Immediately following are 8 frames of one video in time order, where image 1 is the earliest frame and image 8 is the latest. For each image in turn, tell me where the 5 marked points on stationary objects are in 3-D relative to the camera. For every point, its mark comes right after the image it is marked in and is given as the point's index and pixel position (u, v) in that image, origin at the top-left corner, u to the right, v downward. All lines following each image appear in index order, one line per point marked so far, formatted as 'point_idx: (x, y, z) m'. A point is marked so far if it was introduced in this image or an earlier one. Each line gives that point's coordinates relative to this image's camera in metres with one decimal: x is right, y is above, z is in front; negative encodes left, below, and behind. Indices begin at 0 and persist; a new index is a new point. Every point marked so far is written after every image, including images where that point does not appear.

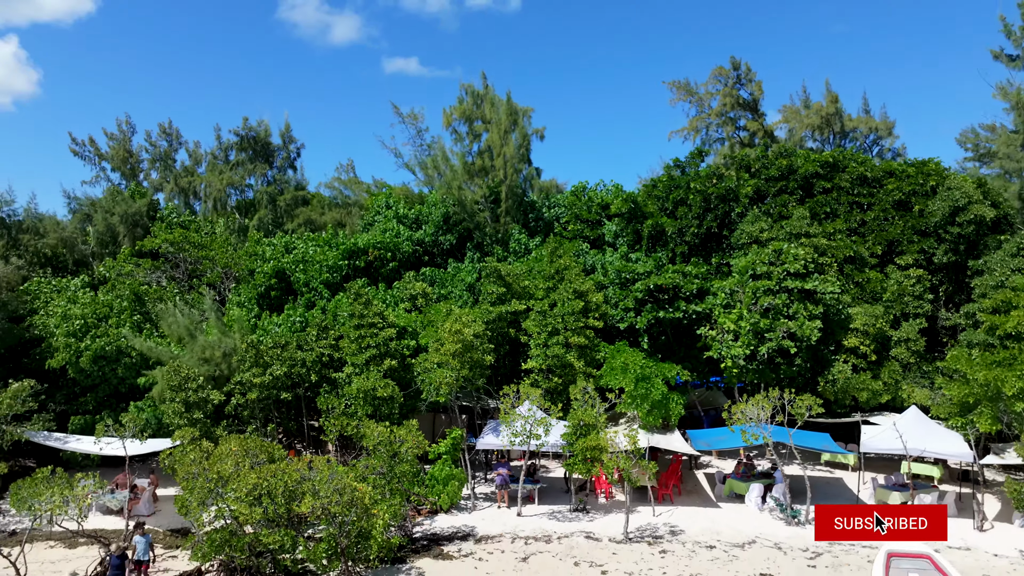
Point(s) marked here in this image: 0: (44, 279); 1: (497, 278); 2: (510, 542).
0: (-11.7, +0.2, +18.2) m
1: (-0.4, +0.3, +19.7) m
2: (0.0, -4.8, +14.1) m
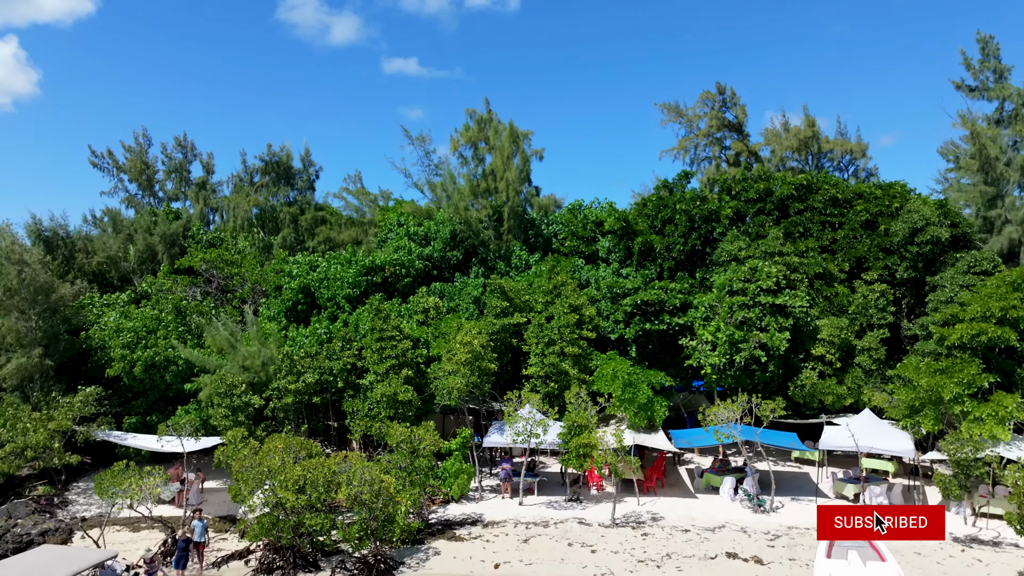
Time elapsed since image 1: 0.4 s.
0: (-11.7, -0.2, +20.4) m
1: (-0.4, -0.2, +21.9) m
2: (0.0, -5.3, +16.2) m
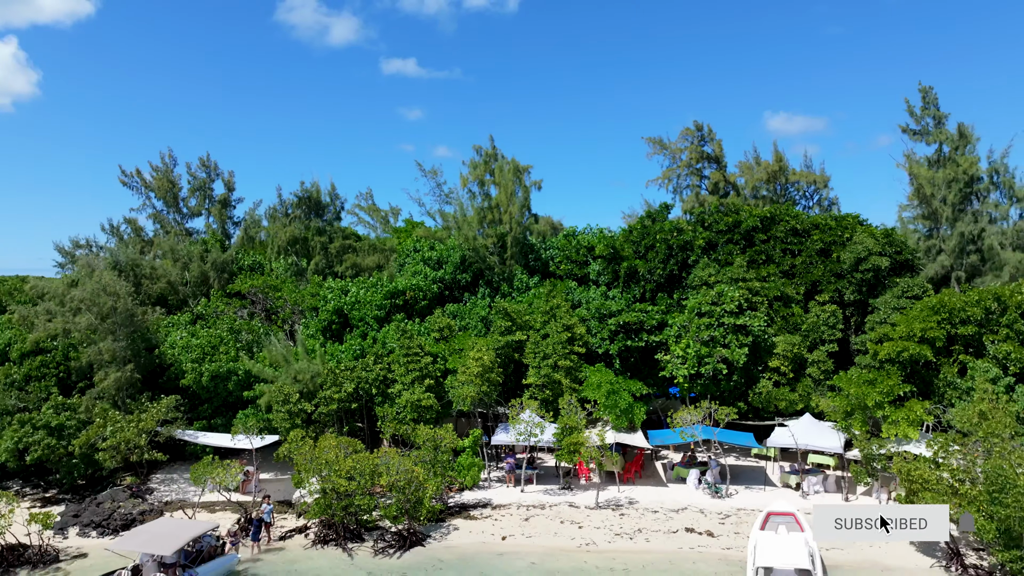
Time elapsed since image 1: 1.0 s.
0: (-11.6, -1.0, +24.1) m
1: (-0.3, -0.9, +25.7) m
2: (+0.1, -6.0, +20.0) m
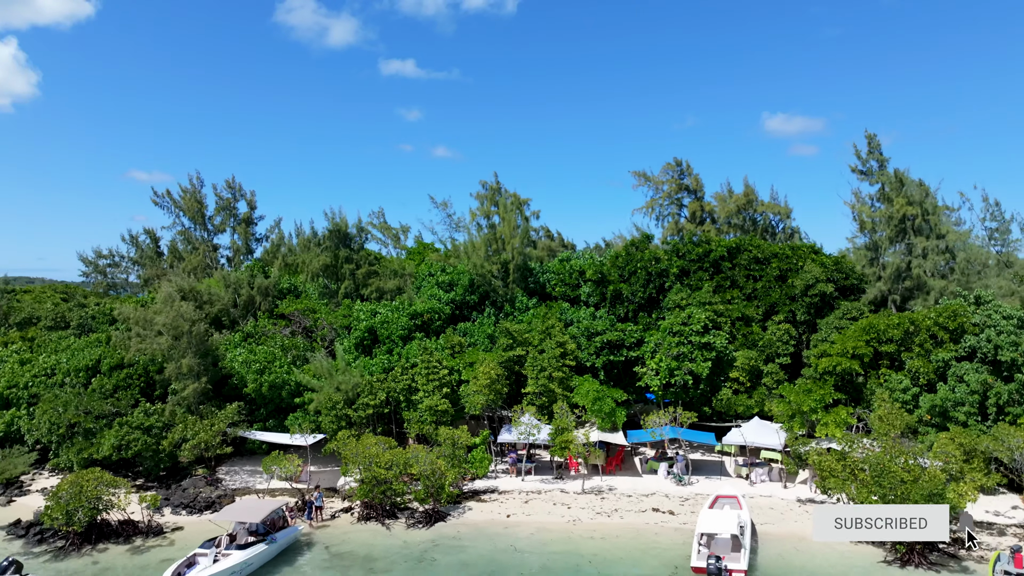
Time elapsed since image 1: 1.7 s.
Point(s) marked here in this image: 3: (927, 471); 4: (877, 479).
0: (-11.5, -1.9, +28.8) m
1: (-0.2, -1.9, +30.4) m
2: (+0.2, -7.0, +24.8) m
3: (+10.8, -4.8, +18.9) m
4: (+9.4, -5.0, +18.9) m
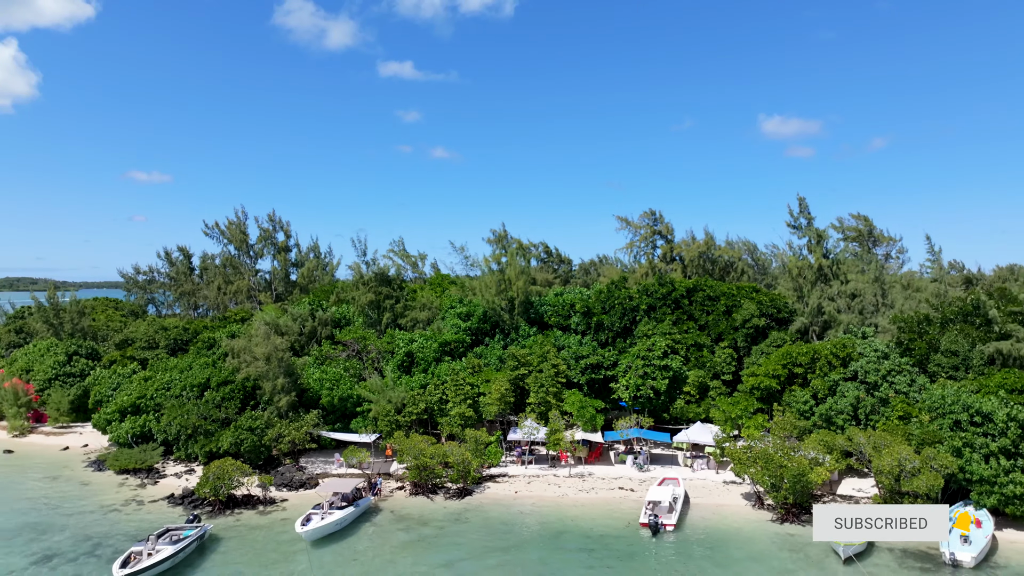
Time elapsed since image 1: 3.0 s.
0: (-11.2, -3.7, +38.0) m
1: (+0.1, -3.7, +39.6) m
2: (+0.5, -8.8, +33.9) m
3: (+11.1, -6.7, +28.1) m
4: (+9.8, -6.8, +28.1) m
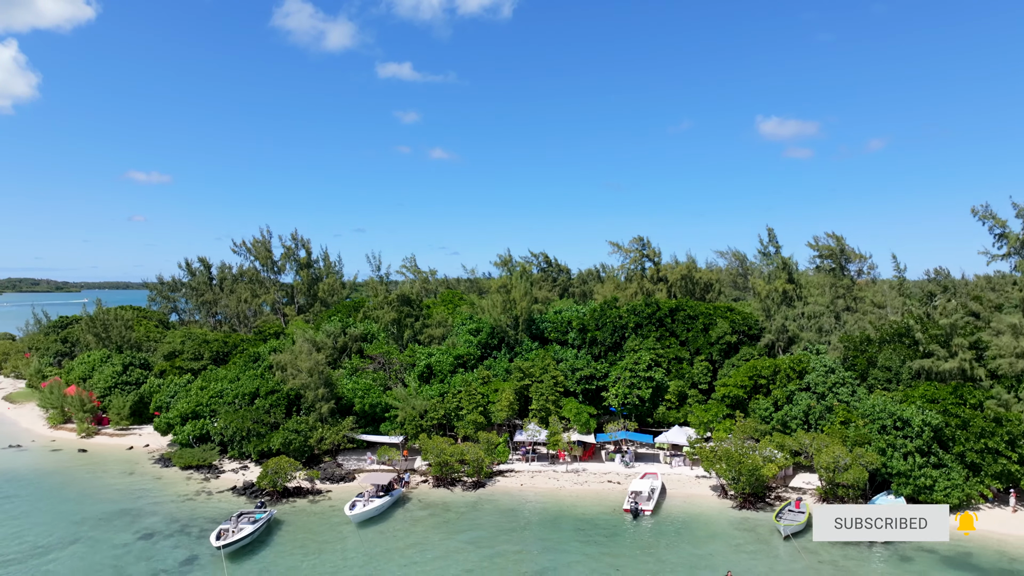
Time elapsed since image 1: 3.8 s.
0: (-10.9, -5.0, +44.1) m
1: (+0.4, -5.0, +45.7) m
2: (+0.8, -10.1, +40.1) m
3: (+11.5, -8.0, +34.3) m
4: (+10.1, -8.2, +34.2) m
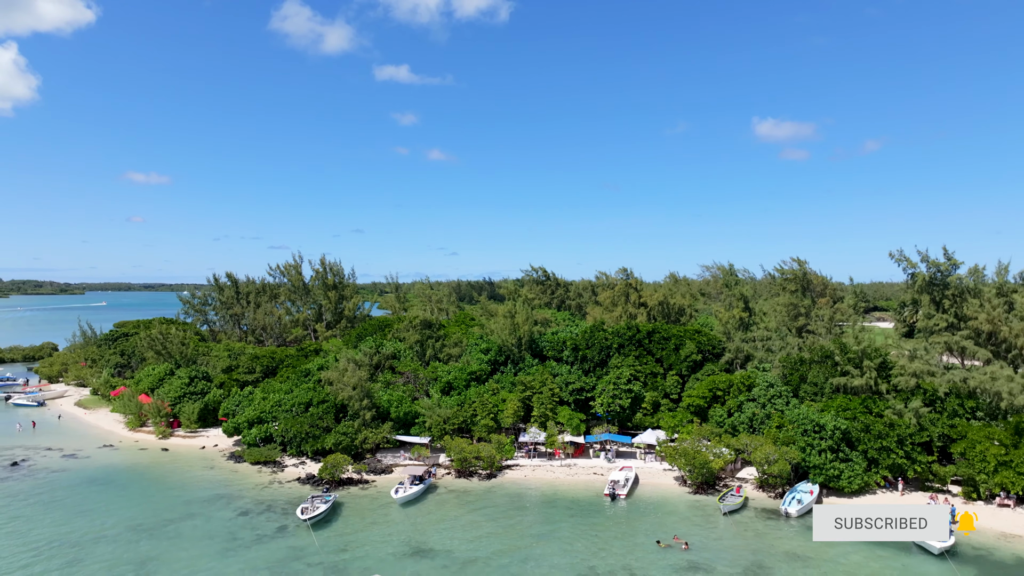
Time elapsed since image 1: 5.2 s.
0: (-10.5, -7.2, +54.0) m
1: (+0.7, -7.2, +55.7) m
2: (+1.2, -12.3, +50.0) m
3: (+11.9, -10.1, +44.3) m
4: (+10.5, -10.3, +44.2) m
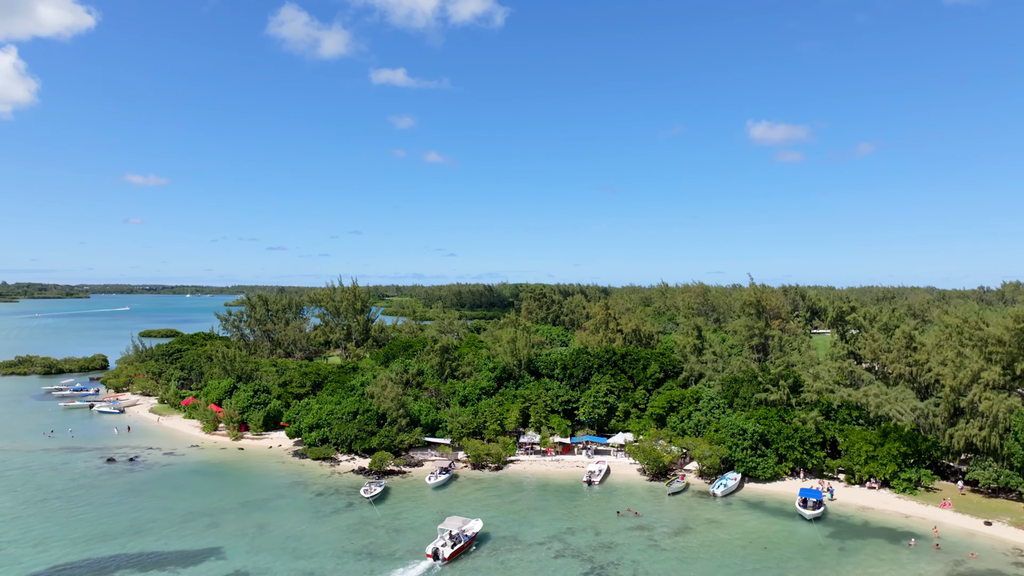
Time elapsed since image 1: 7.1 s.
0: (-10.4, -10.4, +68.9) m
1: (+0.9, -10.4, +70.7) m
2: (+1.4, -15.5, +65.0) m
3: (+12.1, -13.3, +59.3) m
4: (+10.7, -13.5, +59.3) m
